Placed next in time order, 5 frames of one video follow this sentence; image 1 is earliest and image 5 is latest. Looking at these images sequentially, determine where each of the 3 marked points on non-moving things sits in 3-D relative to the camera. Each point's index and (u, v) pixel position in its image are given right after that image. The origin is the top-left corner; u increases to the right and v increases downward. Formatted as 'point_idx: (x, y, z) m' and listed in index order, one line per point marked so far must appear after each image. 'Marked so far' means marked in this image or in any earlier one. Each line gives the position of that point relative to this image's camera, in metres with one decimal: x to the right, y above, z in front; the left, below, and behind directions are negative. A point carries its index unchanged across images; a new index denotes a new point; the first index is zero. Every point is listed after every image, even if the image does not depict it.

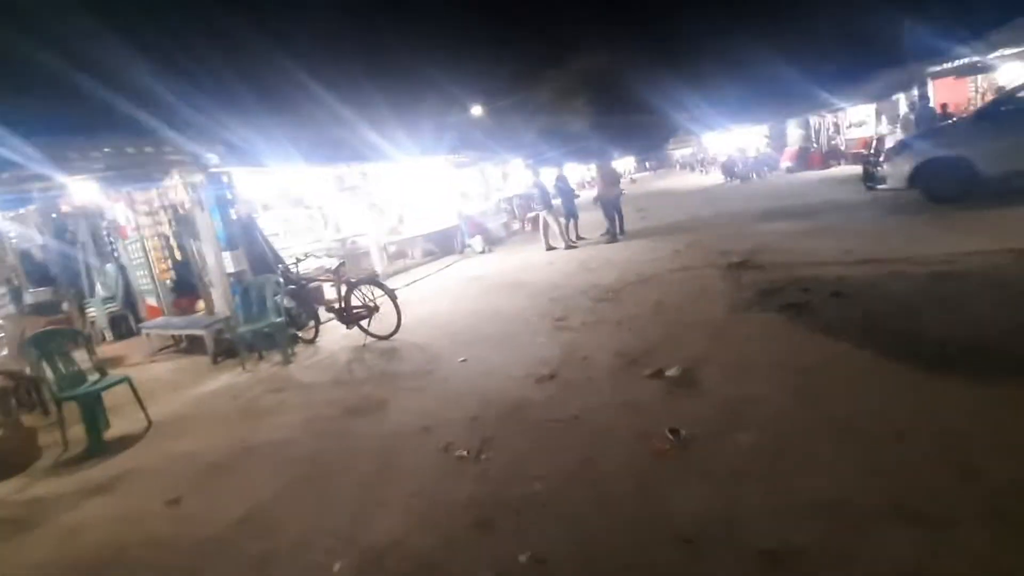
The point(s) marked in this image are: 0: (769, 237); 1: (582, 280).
0: (+6.2, +1.2, +12.1) m
1: (+1.5, +0.2, +10.7) m
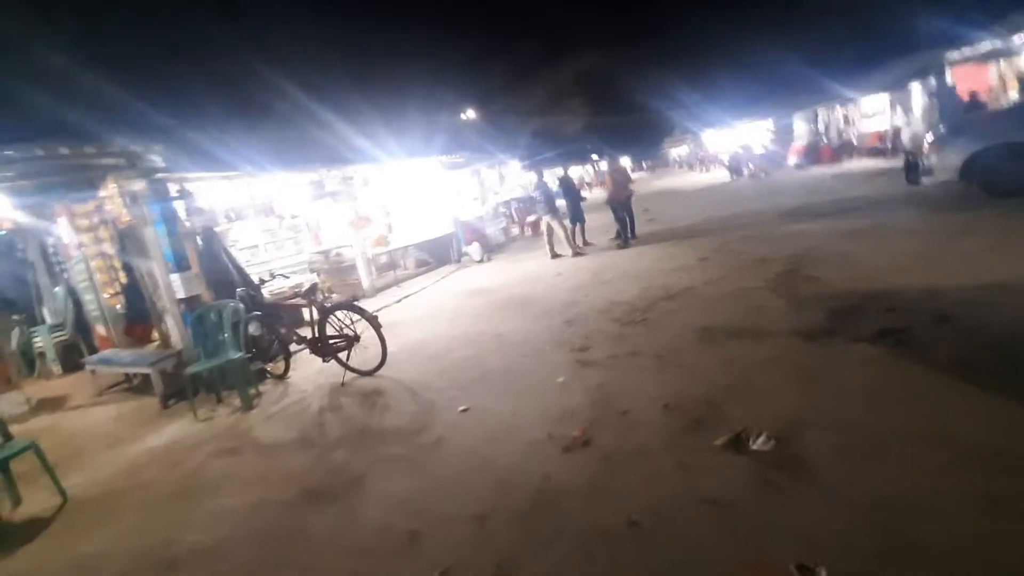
0: (+6.2, +1.0, +10.6) m
1: (+1.6, -0.1, +9.2) m
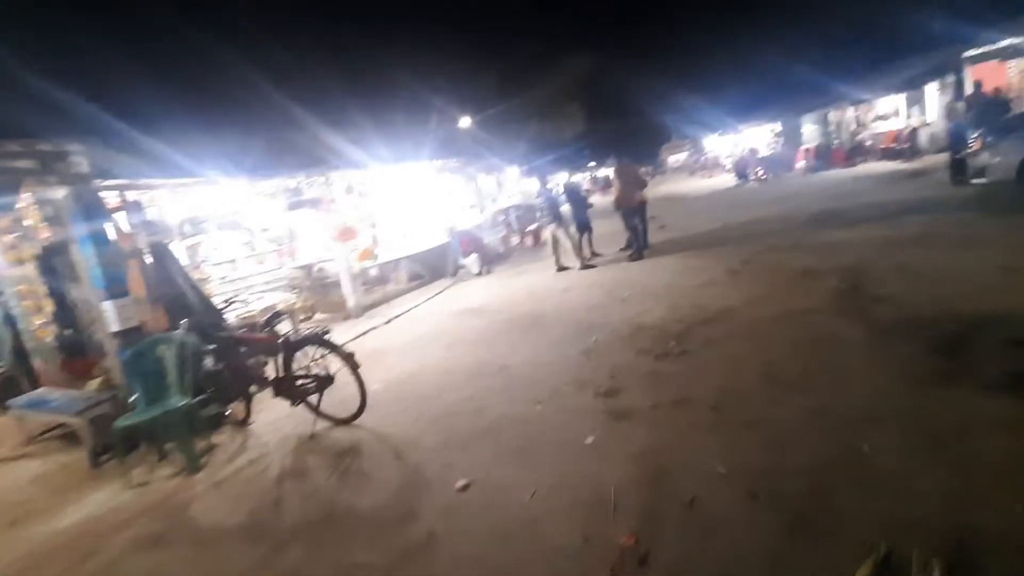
0: (+6.3, +0.7, +9.3) m
1: (+1.7, -0.5, +7.9) m
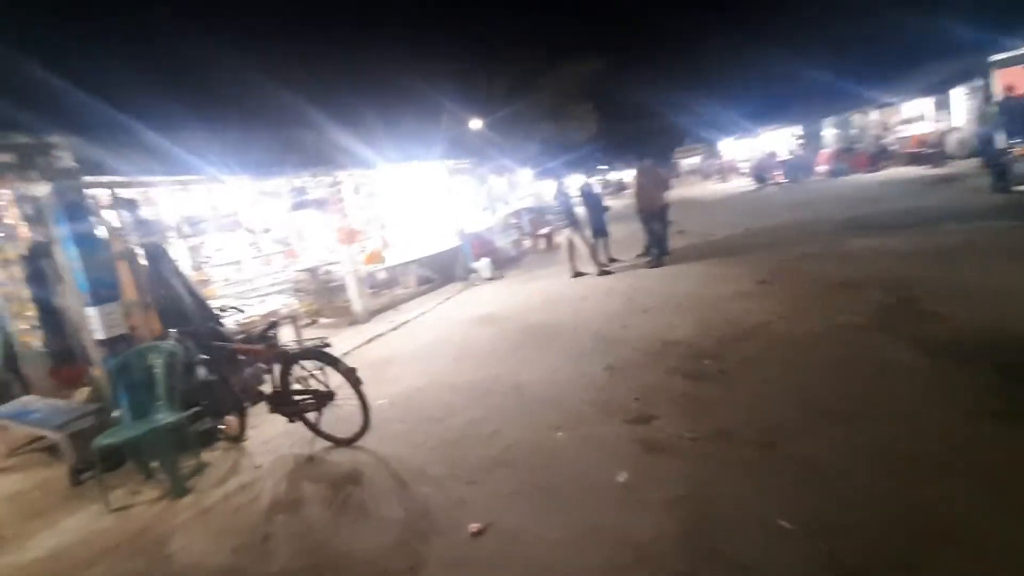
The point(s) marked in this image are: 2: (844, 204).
0: (+6.6, +0.5, +8.7) m
1: (+1.9, -0.6, +7.3) m
2: (+11.3, +2.8, +17.0) m
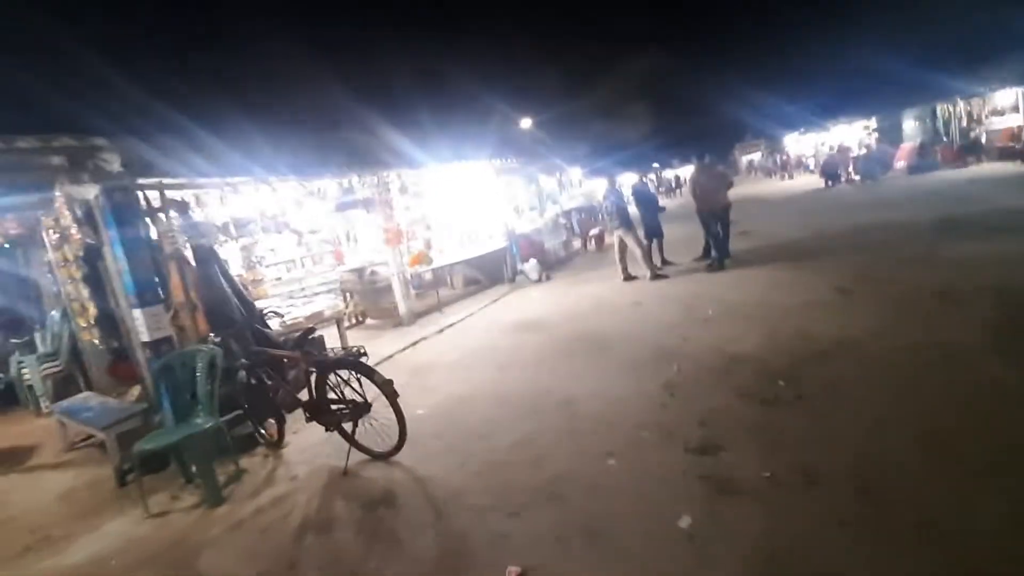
0: (+7.3, +0.3, +7.6) m
1: (+2.5, -0.7, +6.7) m
2: (+12.8, +2.6, +15.4) m
